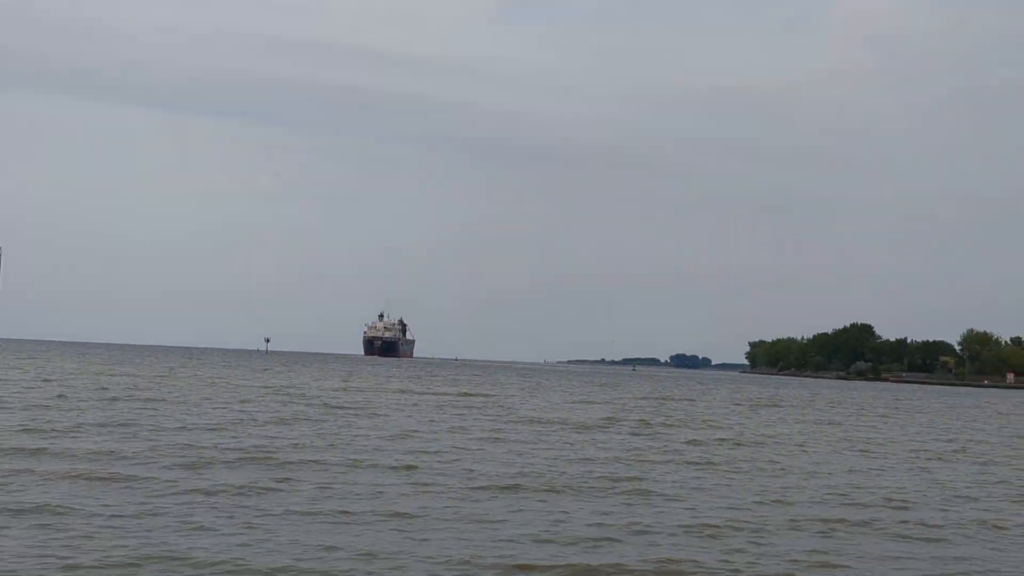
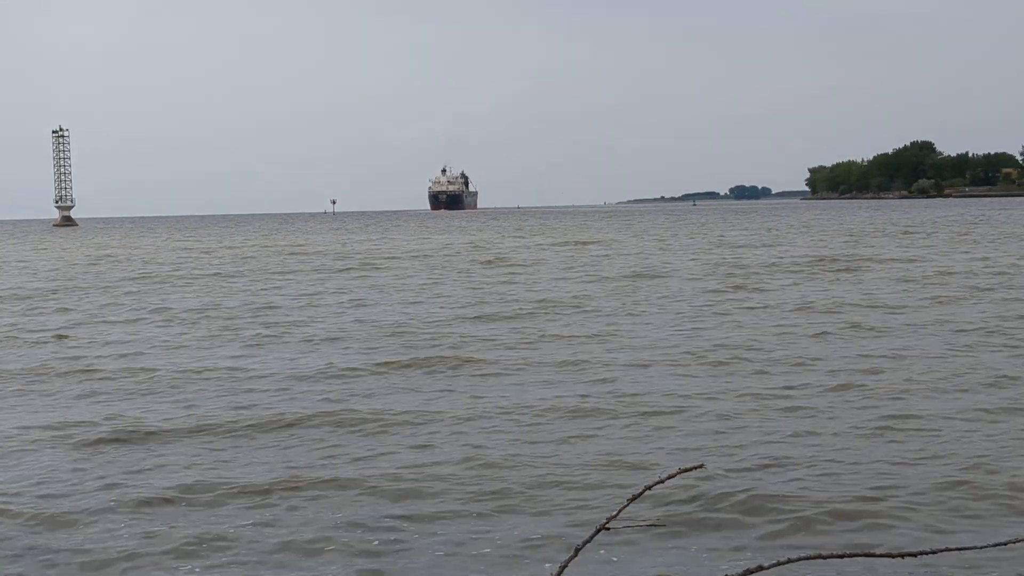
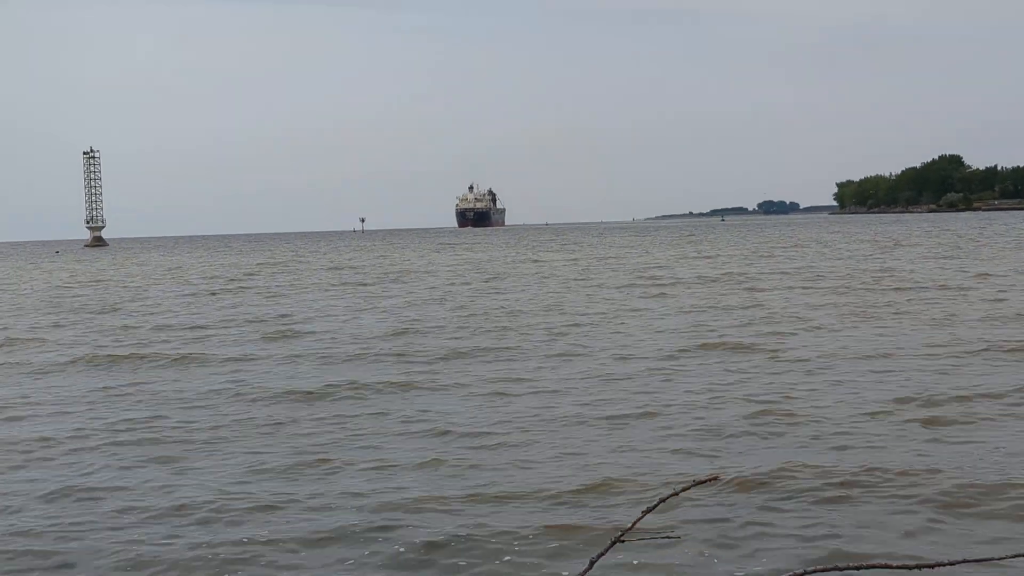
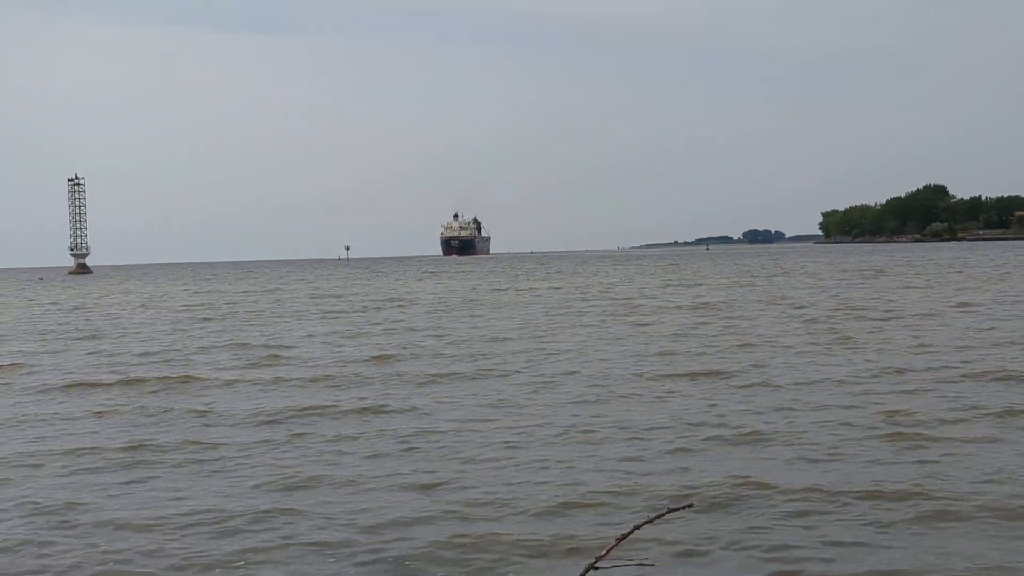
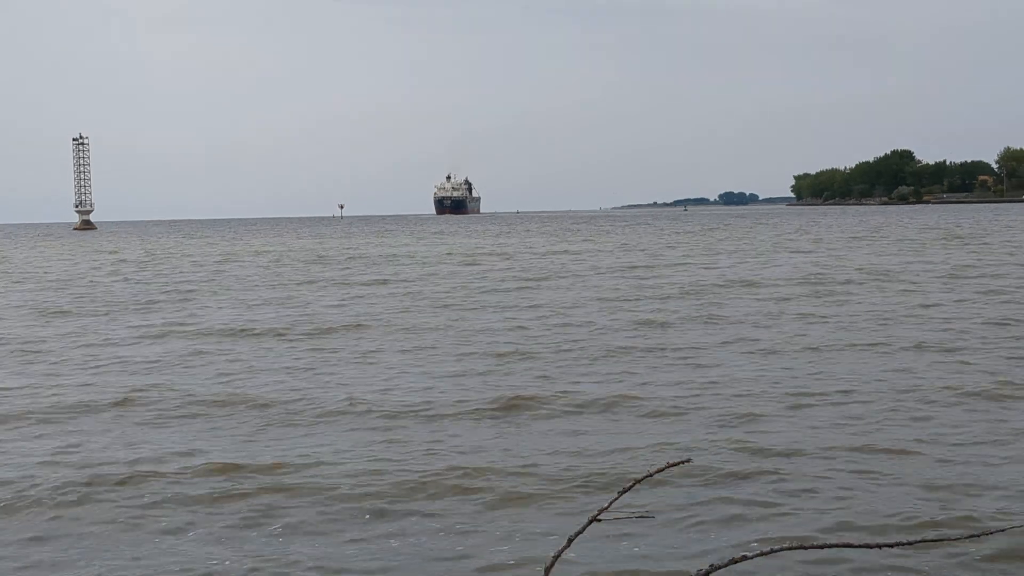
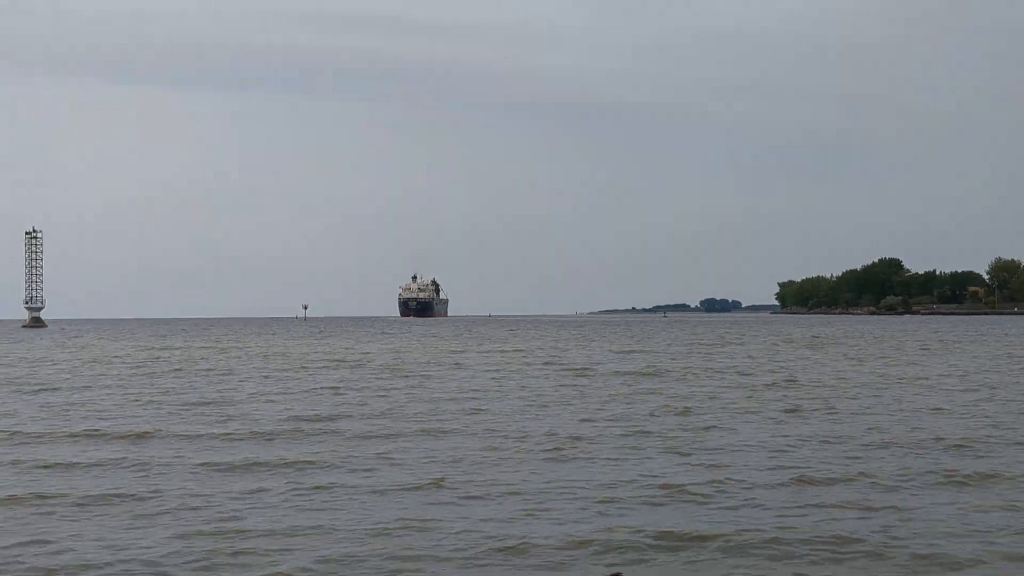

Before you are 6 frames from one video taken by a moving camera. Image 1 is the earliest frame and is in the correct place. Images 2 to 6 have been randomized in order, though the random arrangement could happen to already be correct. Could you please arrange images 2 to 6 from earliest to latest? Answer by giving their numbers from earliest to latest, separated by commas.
6, 4, 3, 2, 5
